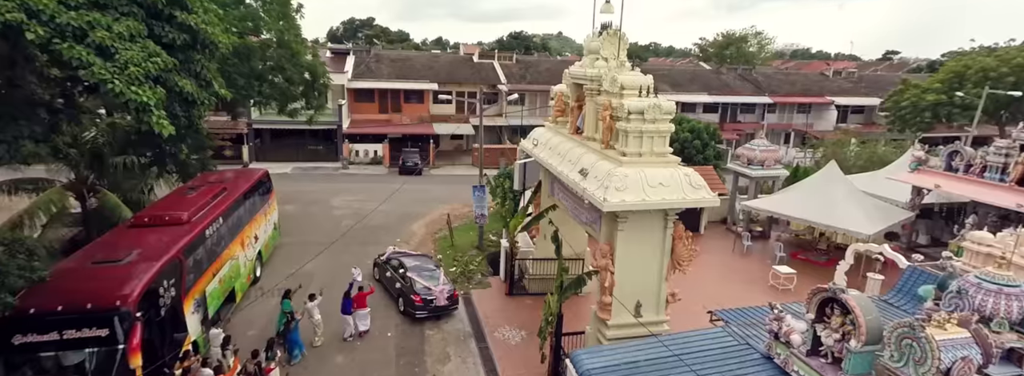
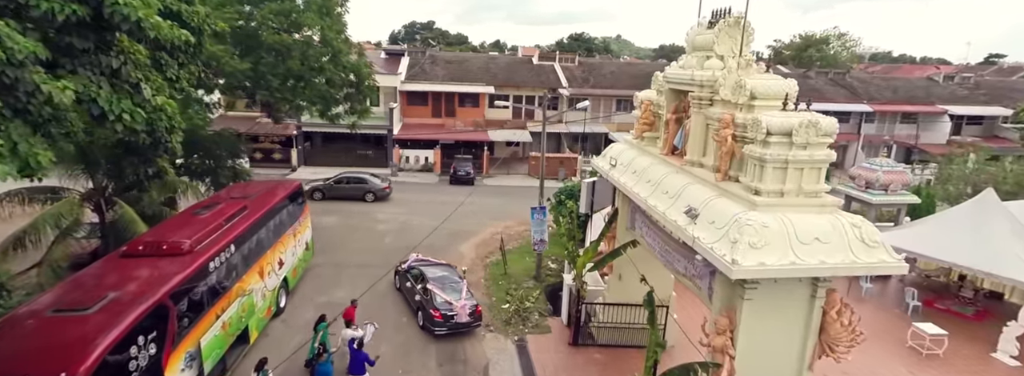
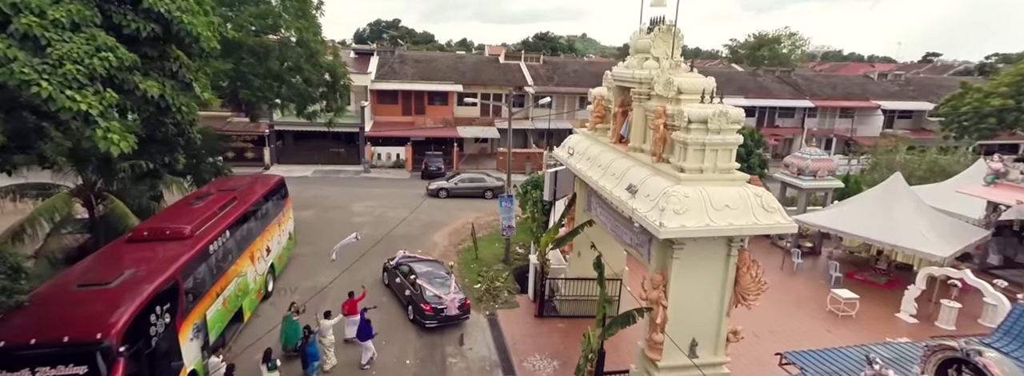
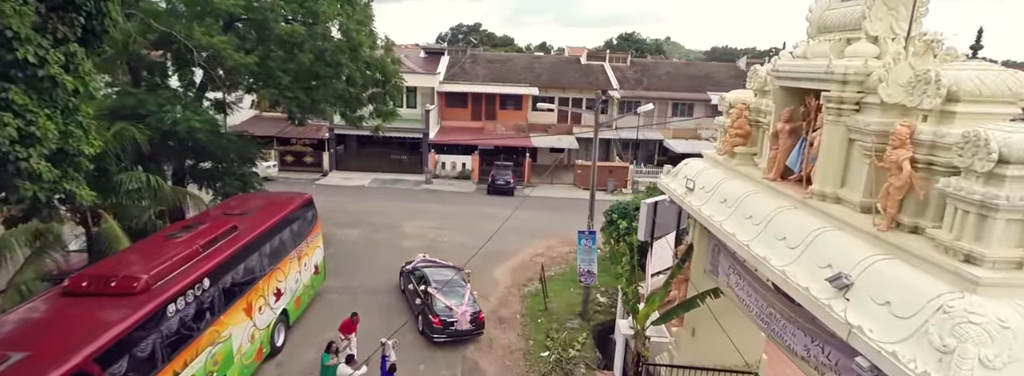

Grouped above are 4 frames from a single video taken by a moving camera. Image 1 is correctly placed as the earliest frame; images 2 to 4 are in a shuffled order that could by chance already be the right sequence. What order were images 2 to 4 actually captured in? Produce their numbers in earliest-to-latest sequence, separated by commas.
3, 2, 4
